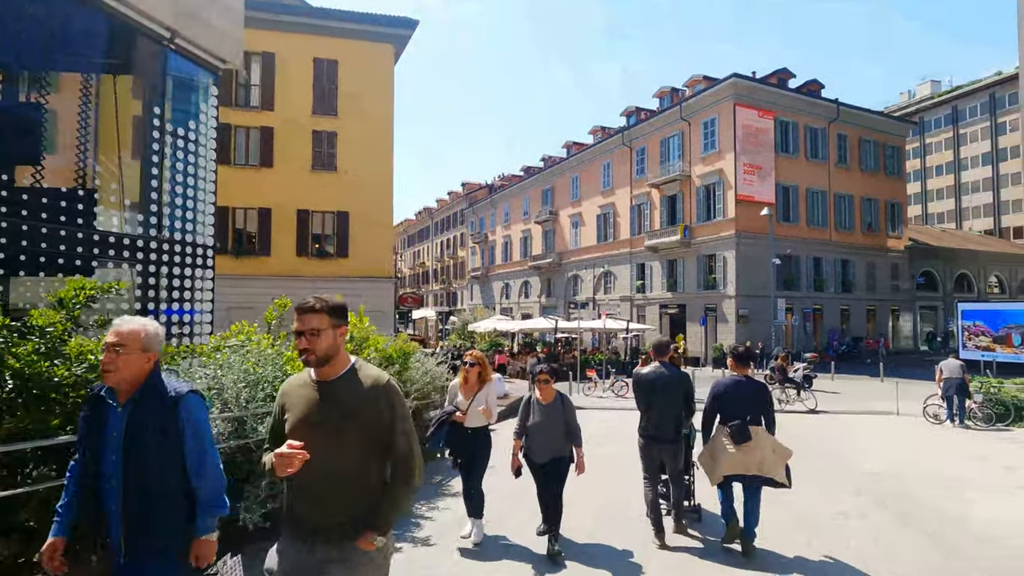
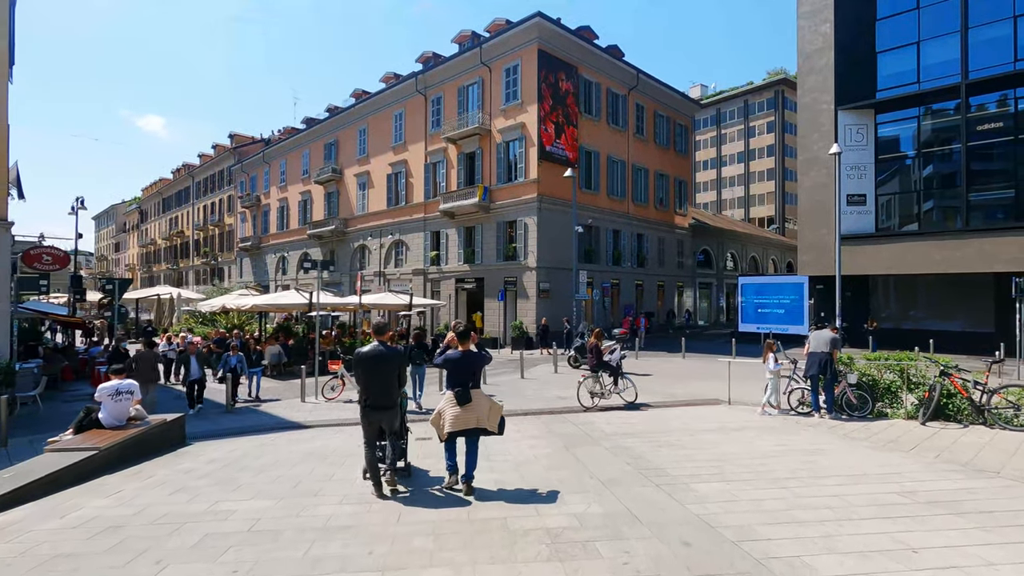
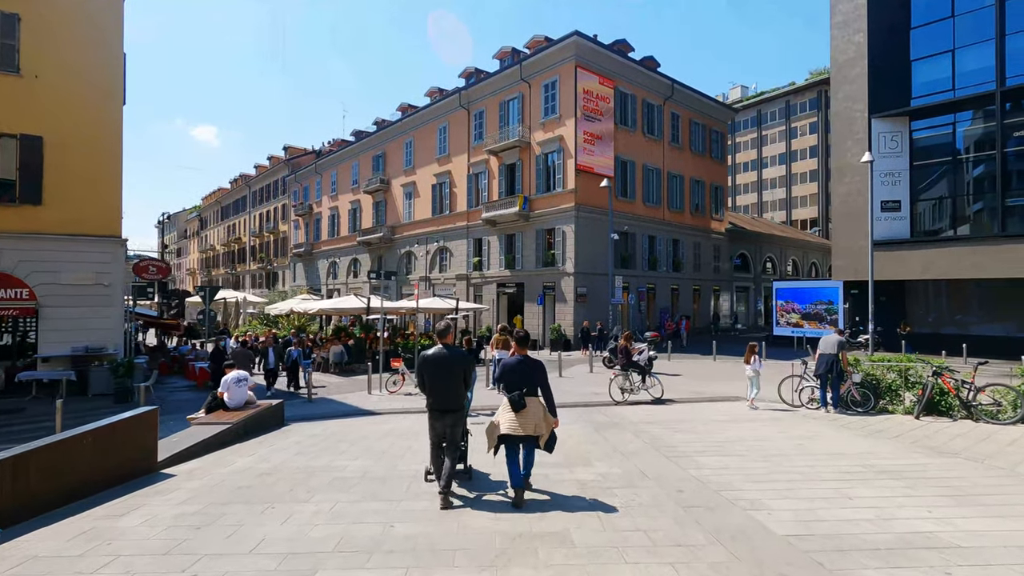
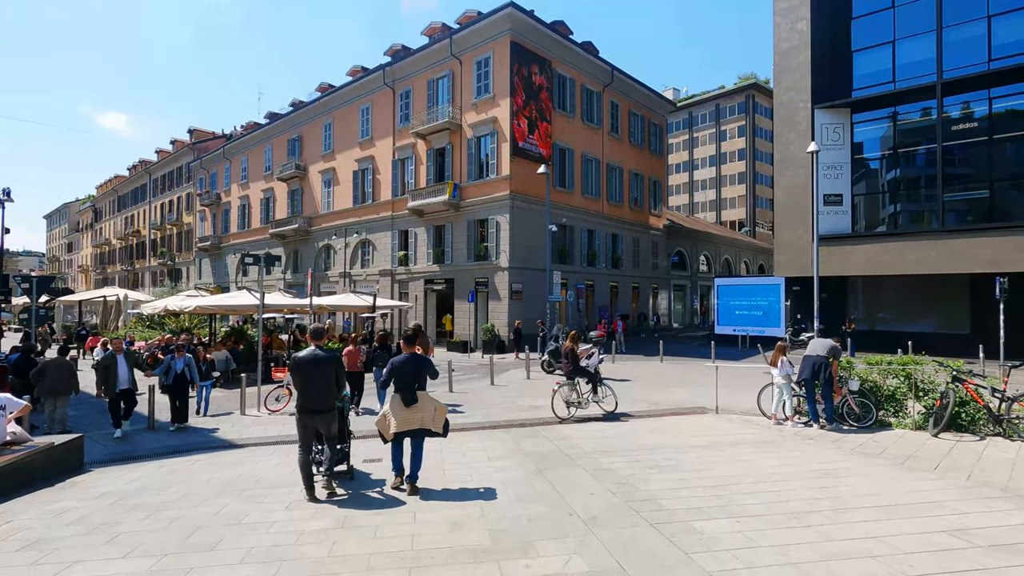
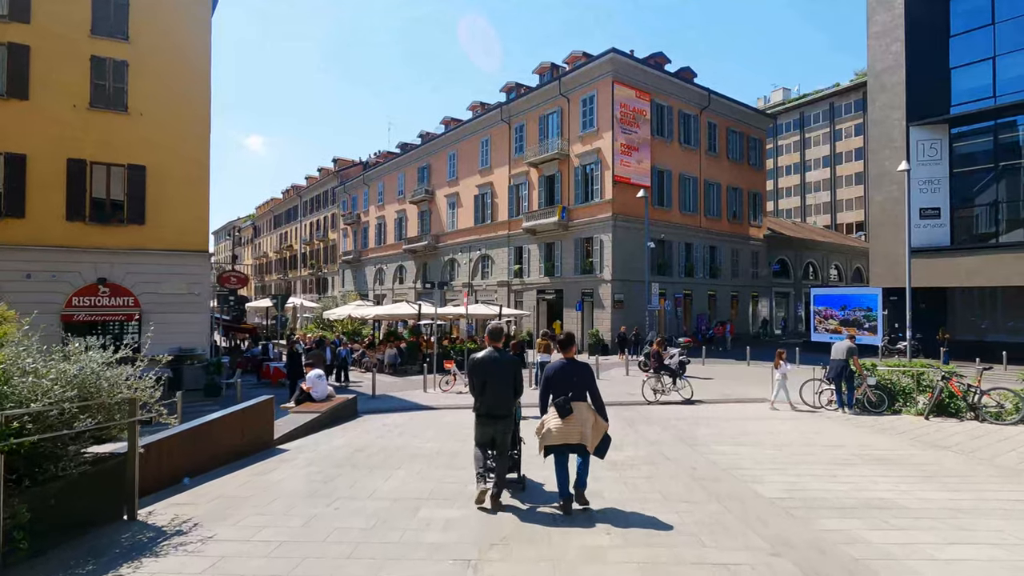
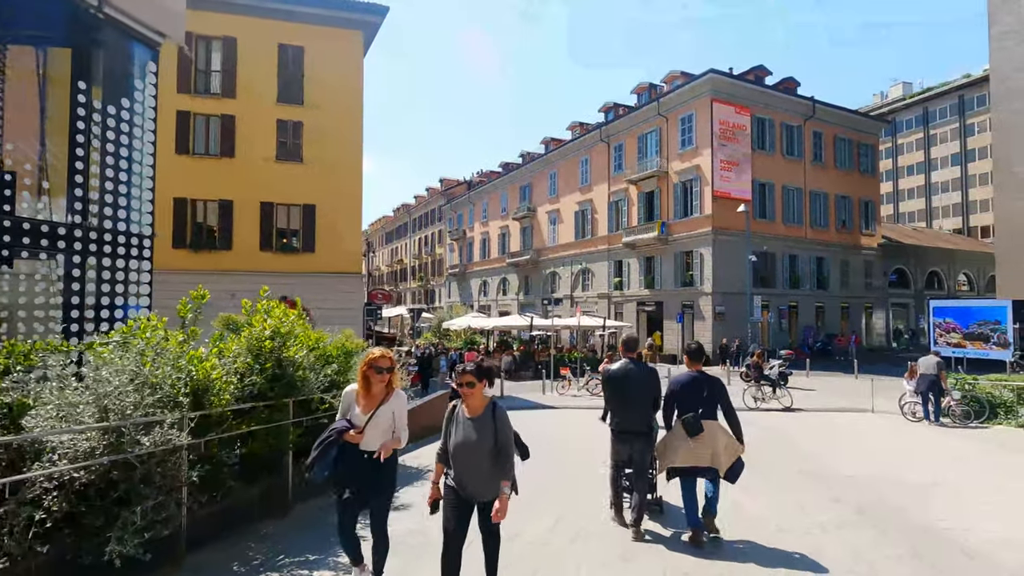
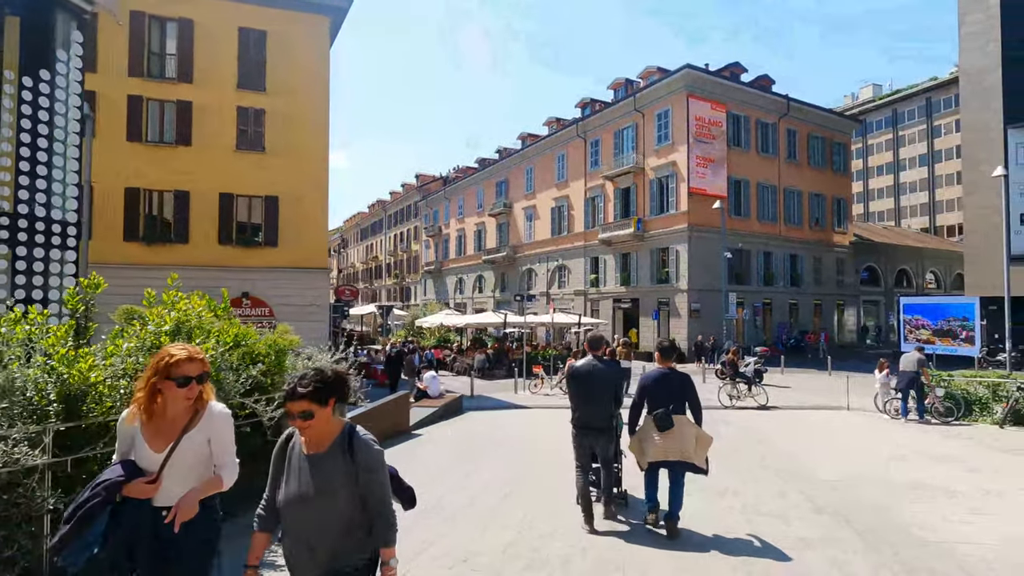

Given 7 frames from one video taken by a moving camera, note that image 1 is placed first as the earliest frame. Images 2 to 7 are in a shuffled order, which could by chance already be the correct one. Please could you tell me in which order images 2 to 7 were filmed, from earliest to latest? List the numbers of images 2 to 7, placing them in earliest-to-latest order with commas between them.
6, 7, 5, 3, 2, 4
